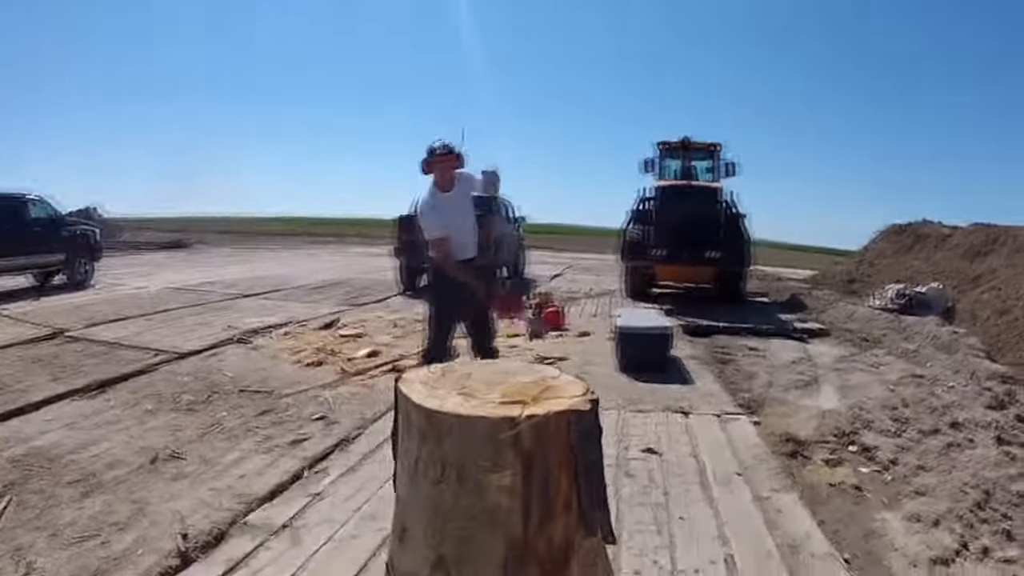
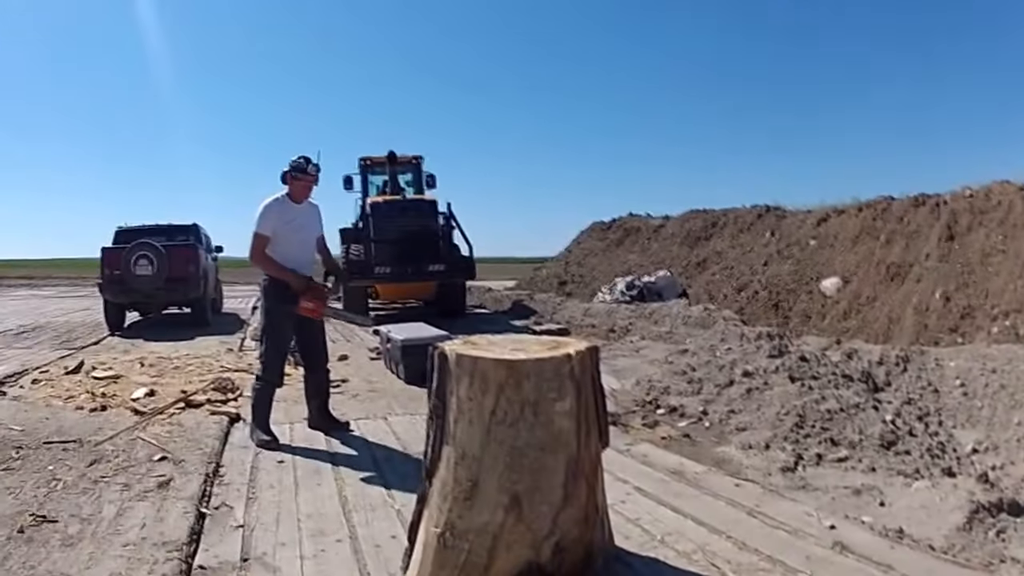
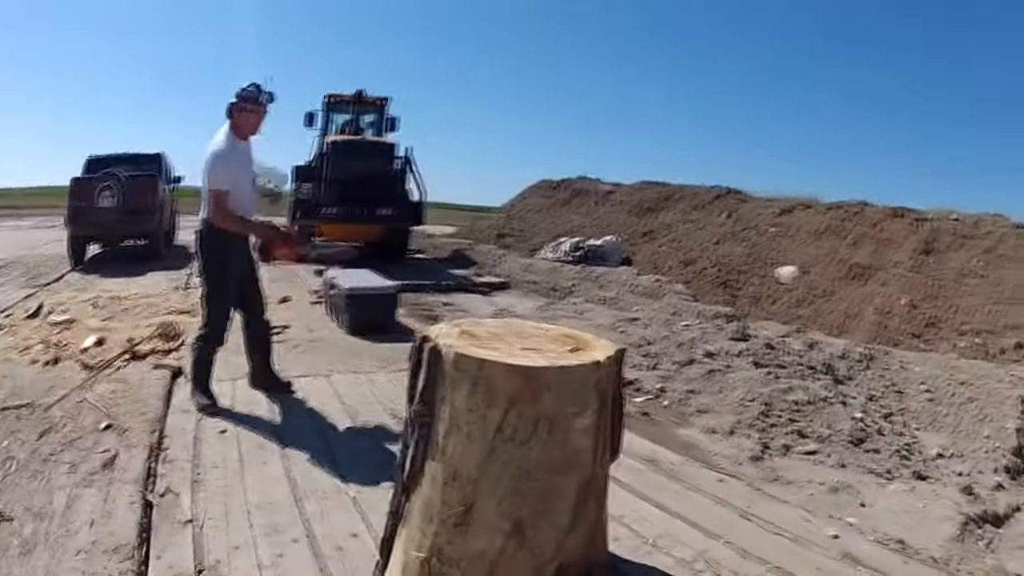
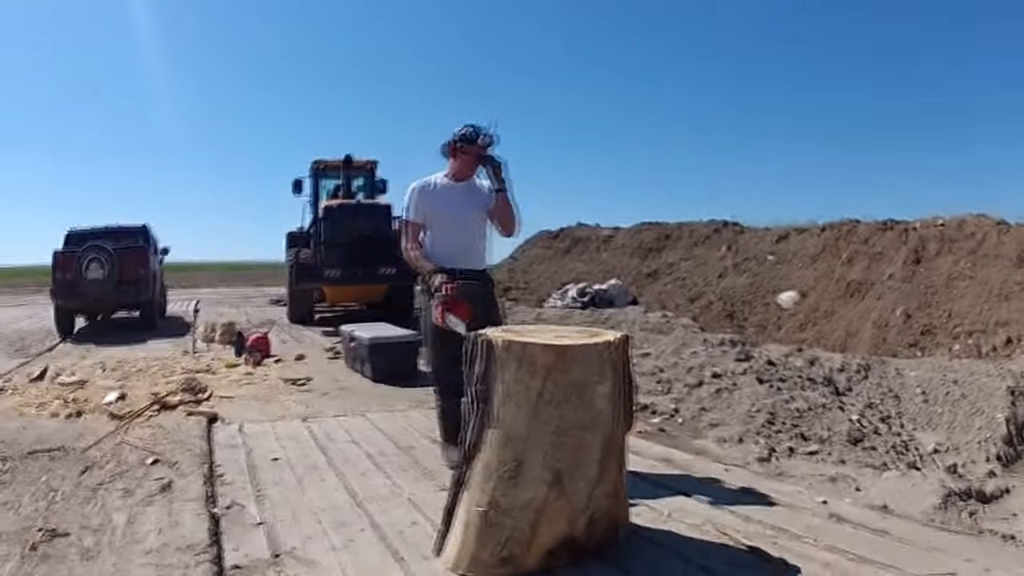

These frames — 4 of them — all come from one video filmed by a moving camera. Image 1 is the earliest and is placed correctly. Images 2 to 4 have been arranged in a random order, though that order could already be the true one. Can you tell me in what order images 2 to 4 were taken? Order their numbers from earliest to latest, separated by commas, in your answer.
3, 2, 4
